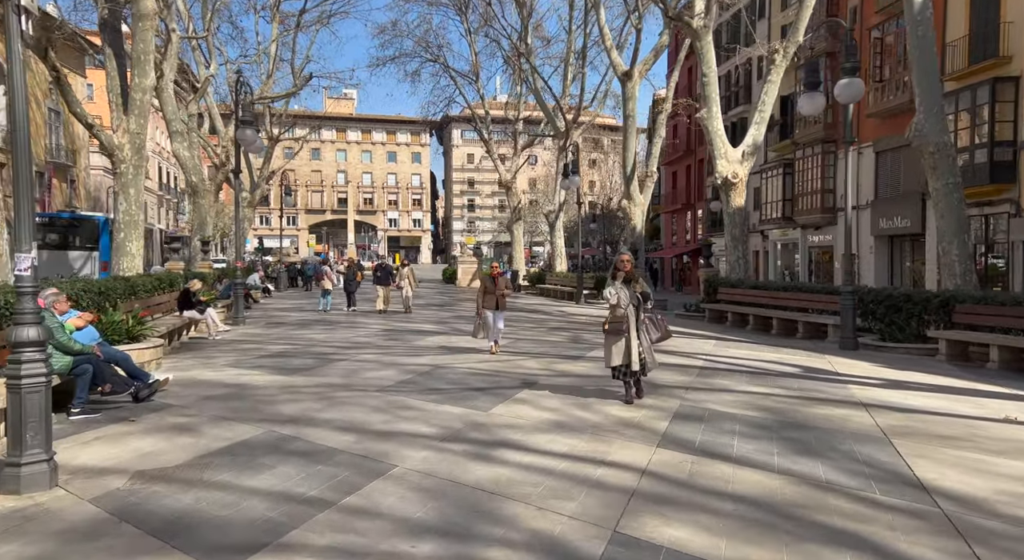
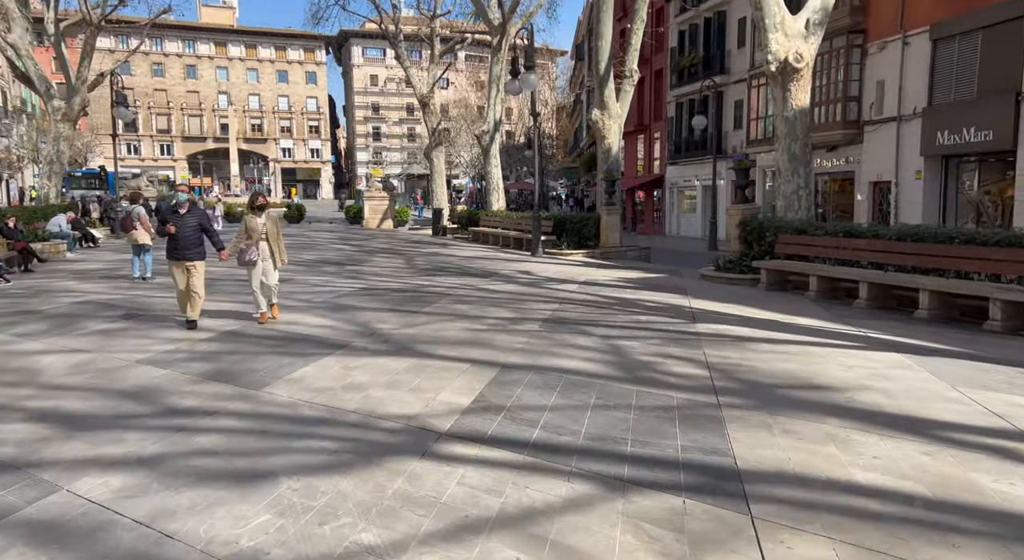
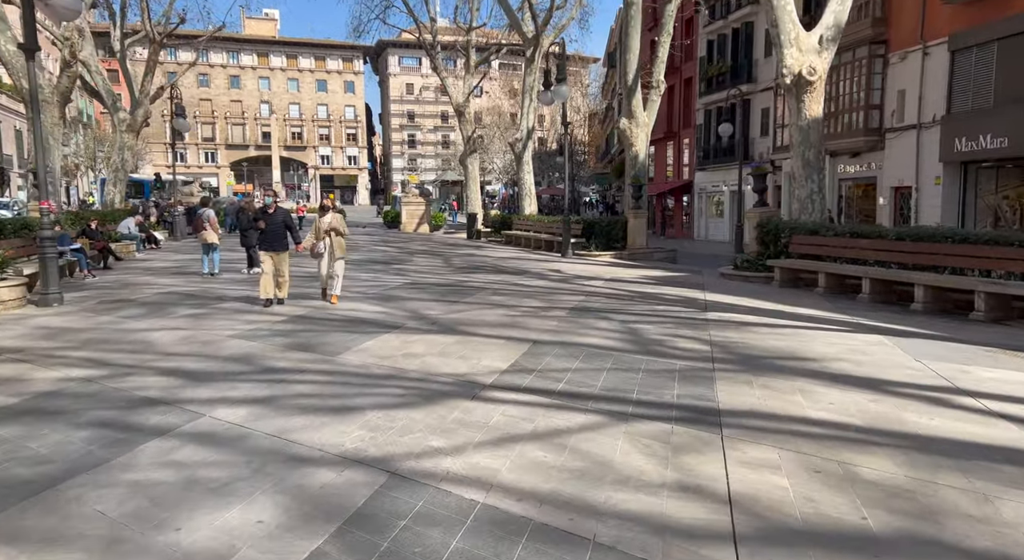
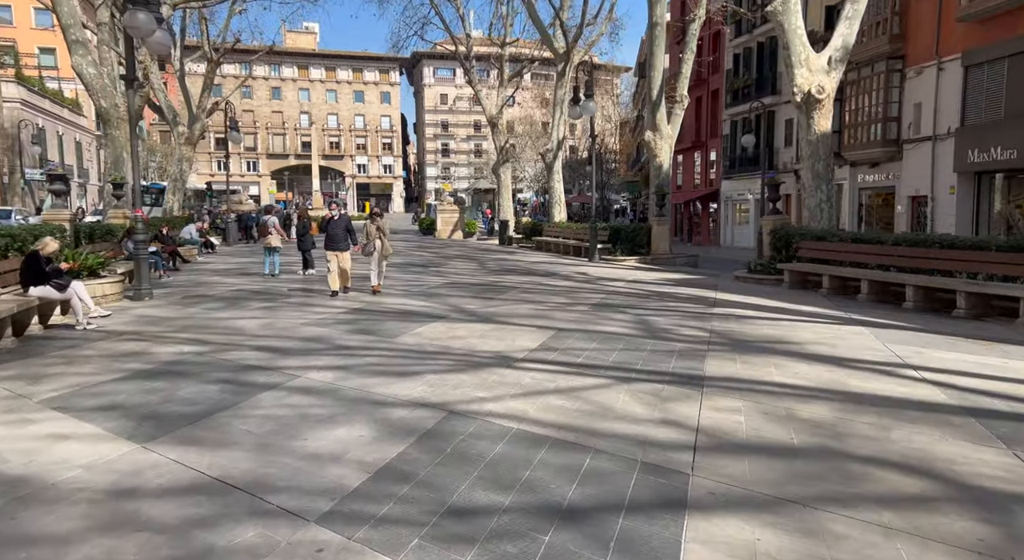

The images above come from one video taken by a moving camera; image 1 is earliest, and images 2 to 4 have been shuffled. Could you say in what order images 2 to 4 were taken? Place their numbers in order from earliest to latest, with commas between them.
4, 3, 2
